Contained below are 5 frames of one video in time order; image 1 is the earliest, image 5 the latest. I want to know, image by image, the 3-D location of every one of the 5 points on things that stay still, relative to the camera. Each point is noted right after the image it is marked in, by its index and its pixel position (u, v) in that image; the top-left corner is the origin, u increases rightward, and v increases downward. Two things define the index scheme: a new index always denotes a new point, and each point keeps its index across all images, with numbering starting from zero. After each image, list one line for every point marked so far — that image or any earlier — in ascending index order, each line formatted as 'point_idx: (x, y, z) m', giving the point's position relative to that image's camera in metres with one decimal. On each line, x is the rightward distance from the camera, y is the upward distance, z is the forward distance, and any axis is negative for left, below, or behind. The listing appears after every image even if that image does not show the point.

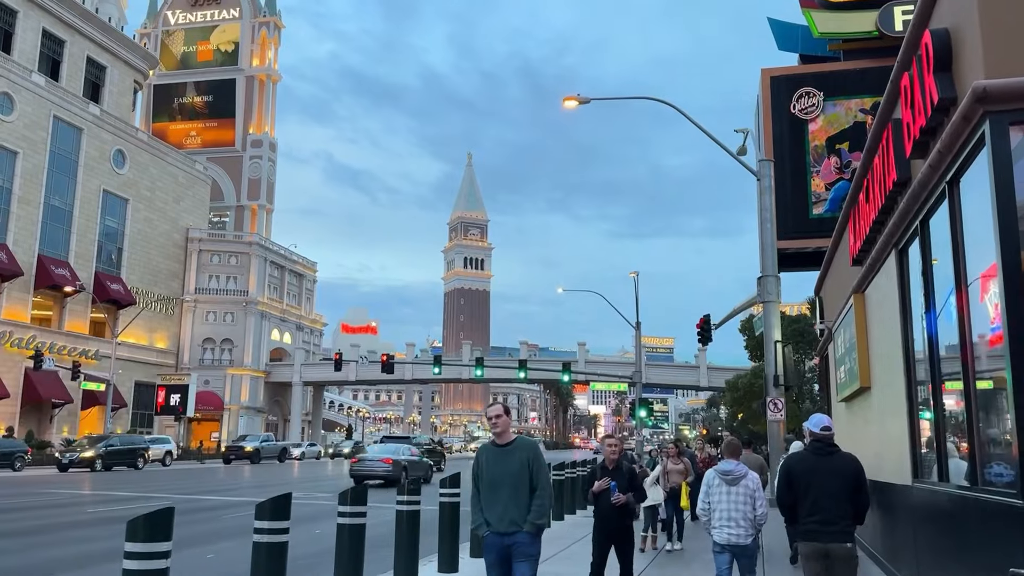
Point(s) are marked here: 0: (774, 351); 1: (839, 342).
0: (+6.0, -1.4, +19.6) m
1: (+4.8, -0.8, +12.5) m
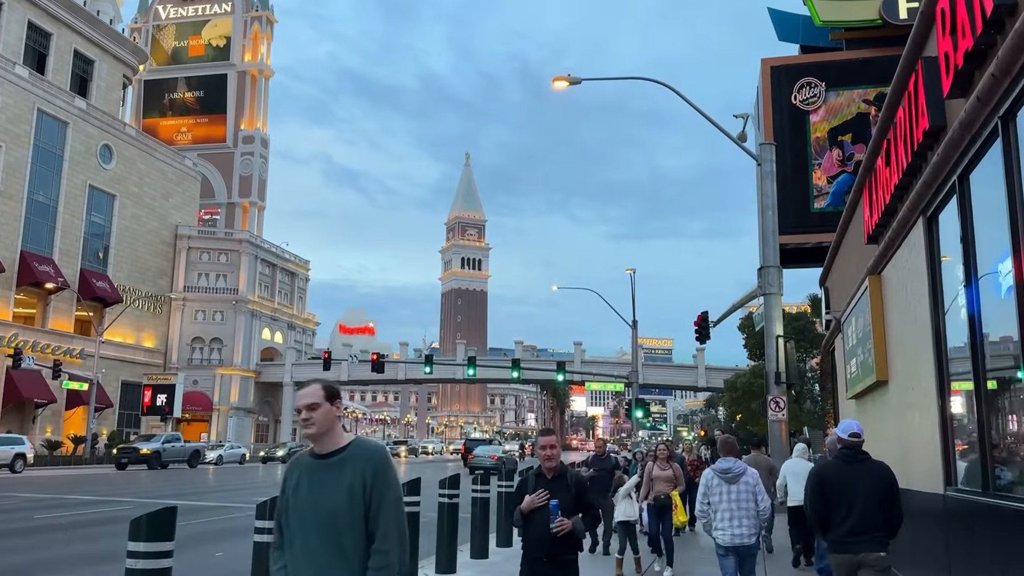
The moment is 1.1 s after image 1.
0: (+5.7, -1.3, +18.4) m
1: (+4.4, -0.6, +11.2) m
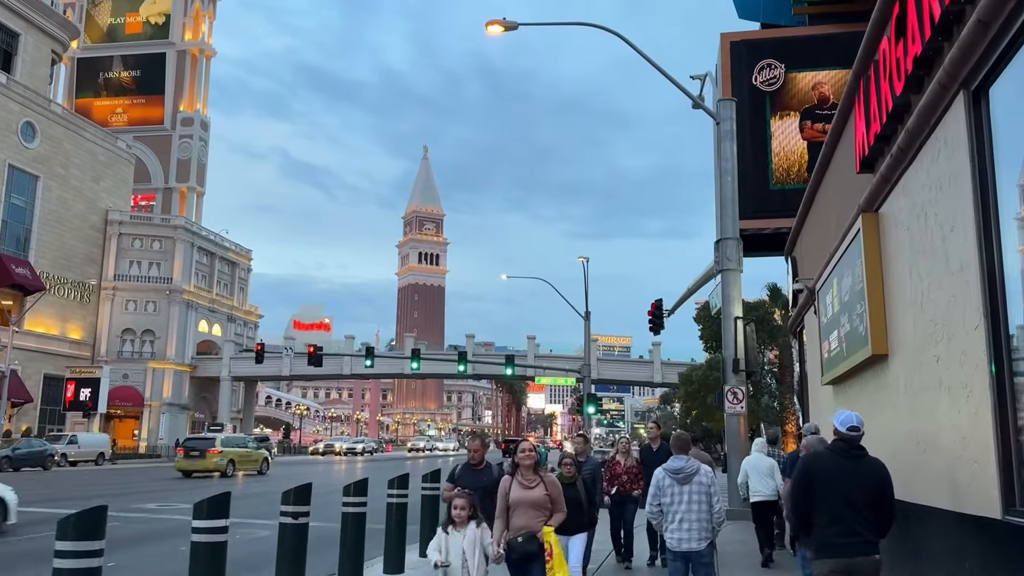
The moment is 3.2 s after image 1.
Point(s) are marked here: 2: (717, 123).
0: (+4.2, -0.8, +16.0) m
1: (+3.3, -0.1, +8.8) m
2: (+4.0, +3.2, +16.7) m
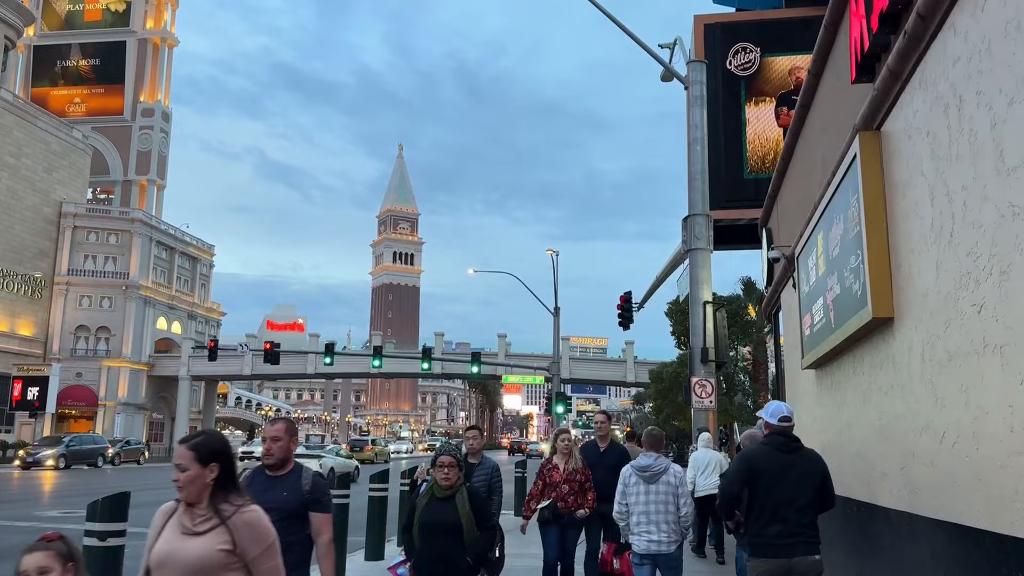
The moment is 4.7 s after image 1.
0: (+3.2, -0.5, +14.4) m
1: (+2.5, +0.2, +7.2) m
2: (+3.1, +3.5, +15.1) m
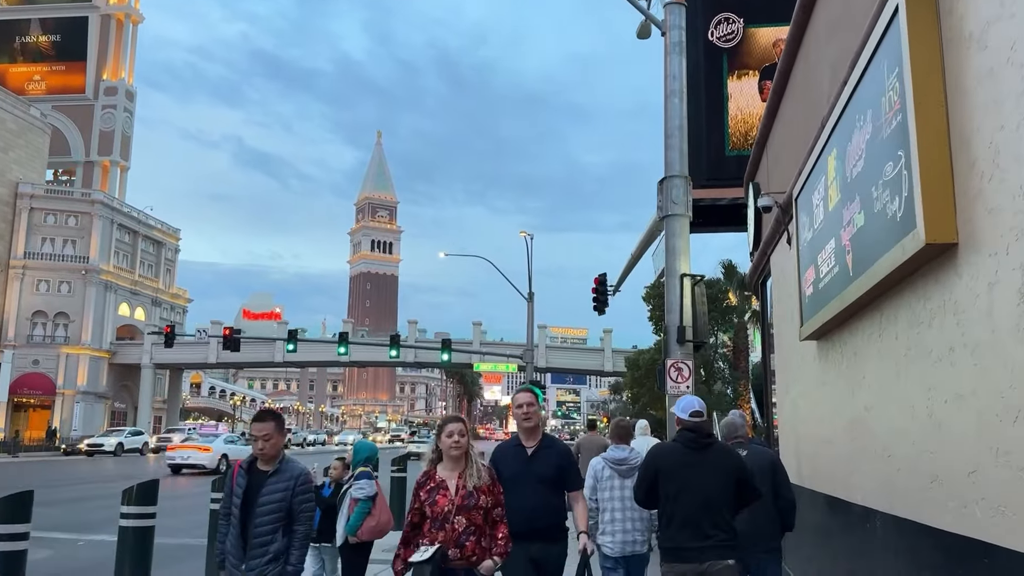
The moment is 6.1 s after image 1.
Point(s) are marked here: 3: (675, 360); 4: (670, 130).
0: (+2.5, 0.0, +12.8) m
1: (+1.9, +0.6, +5.5) m
2: (+2.4, +4.0, +13.4) m
3: (+2.3, -1.1, +12.3) m
4: (+2.4, +2.4, +13.0) m
